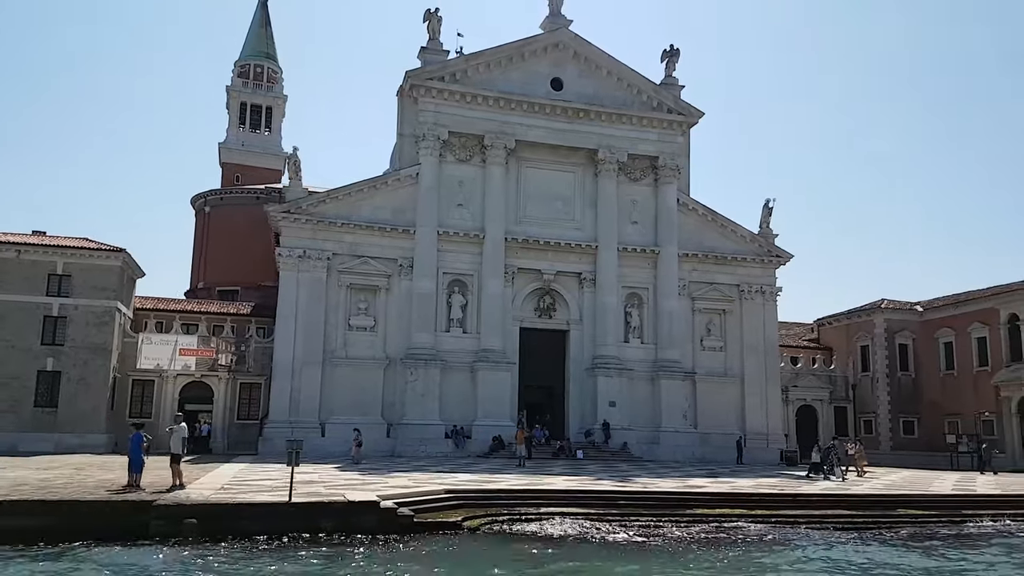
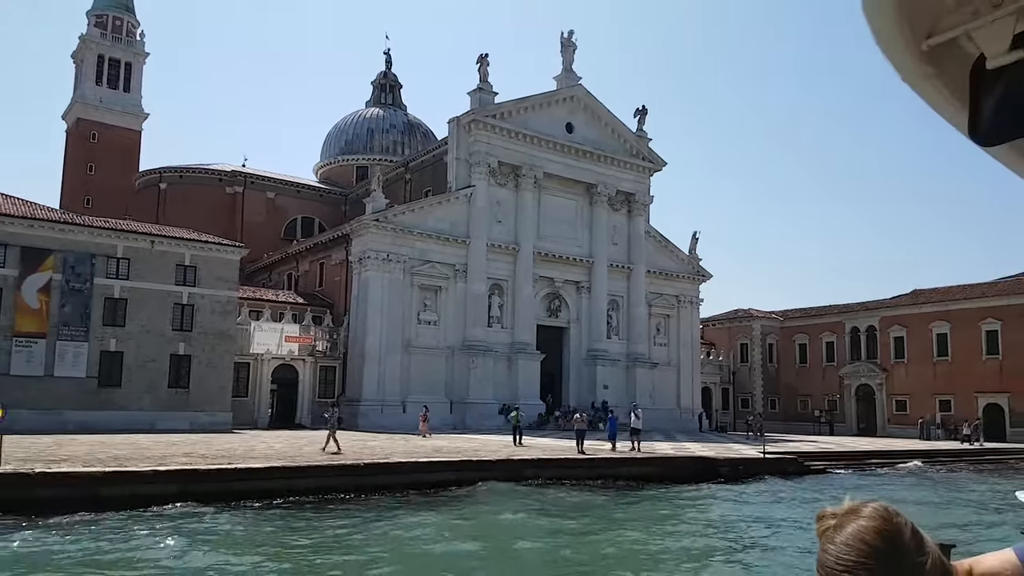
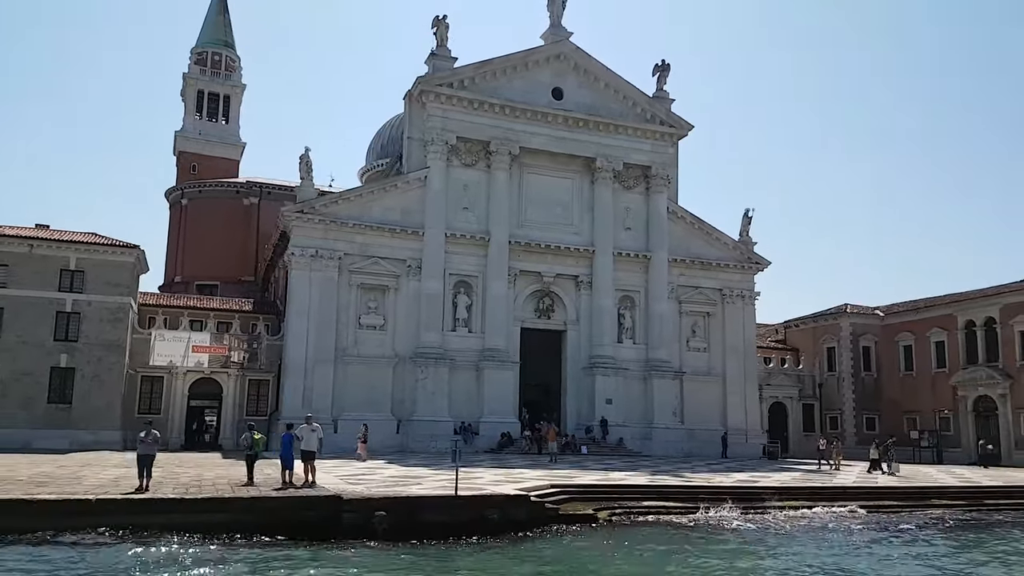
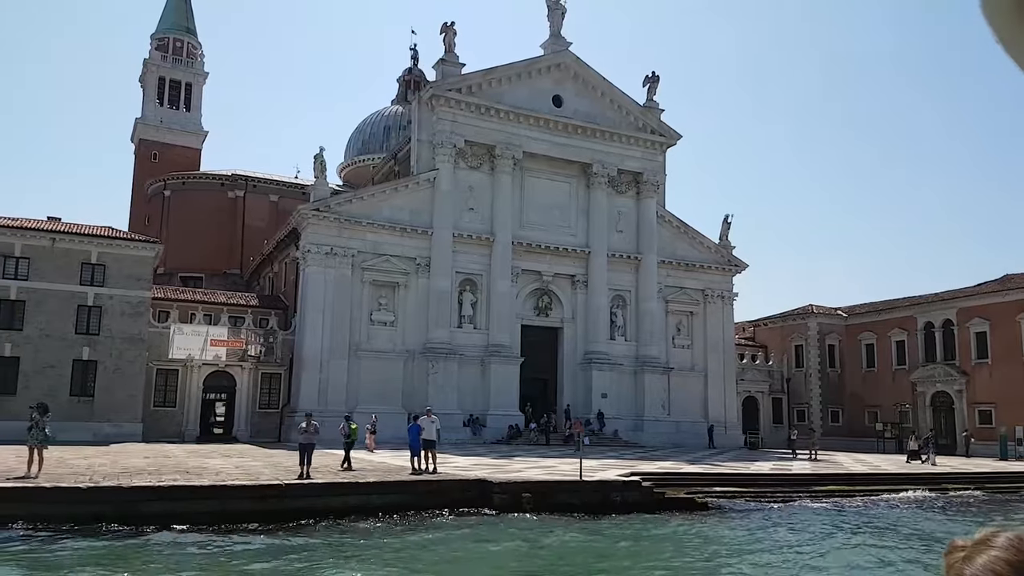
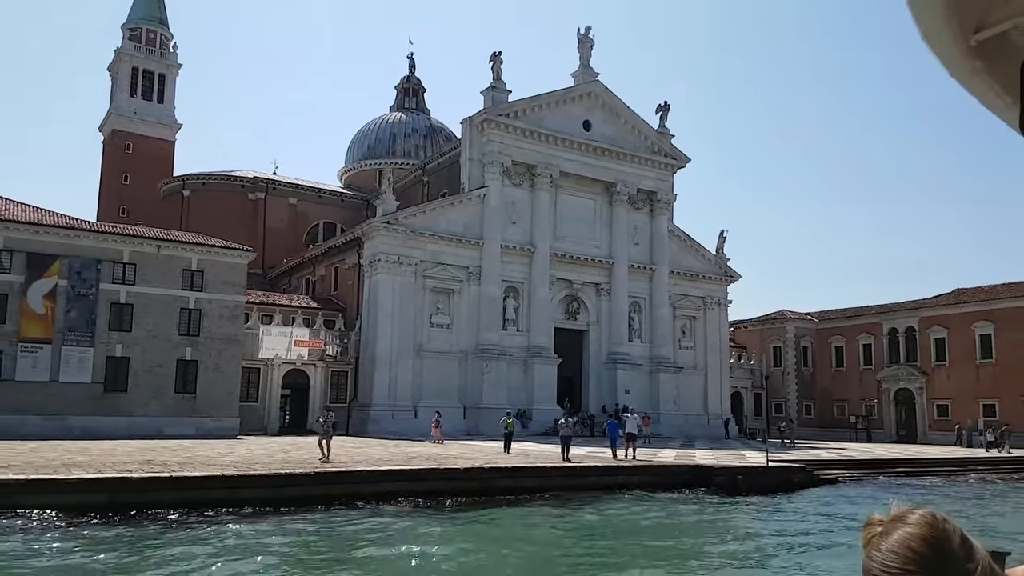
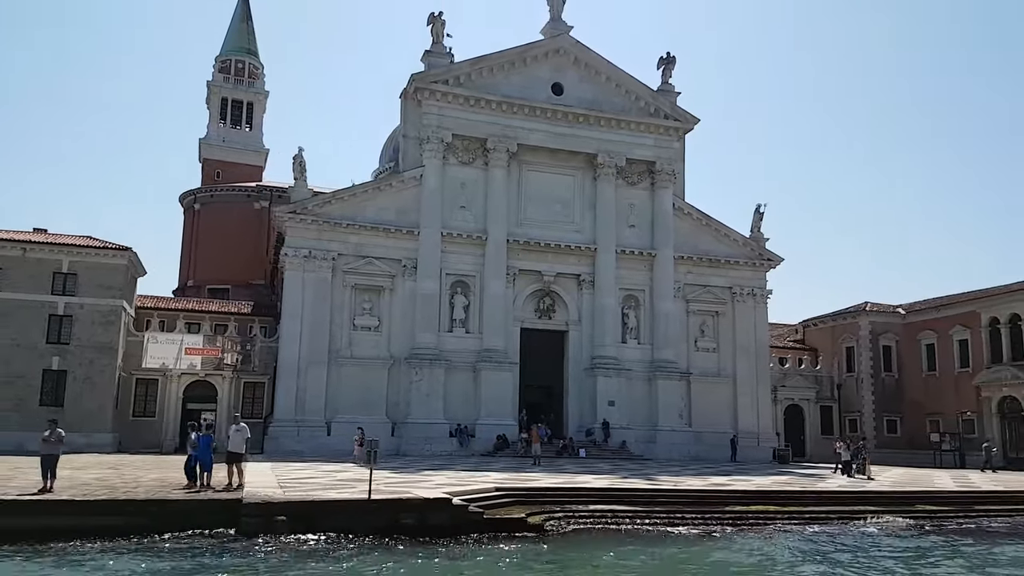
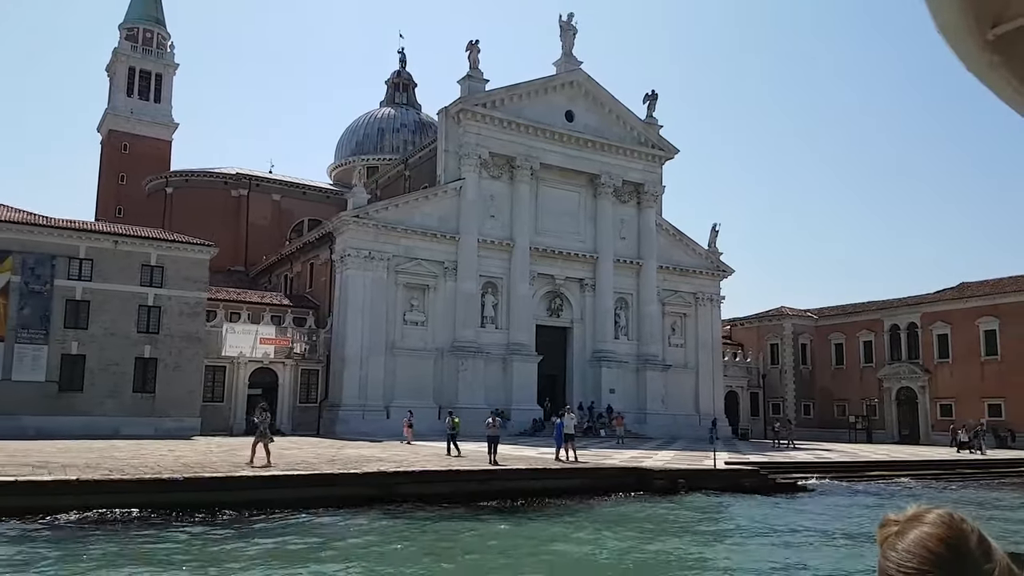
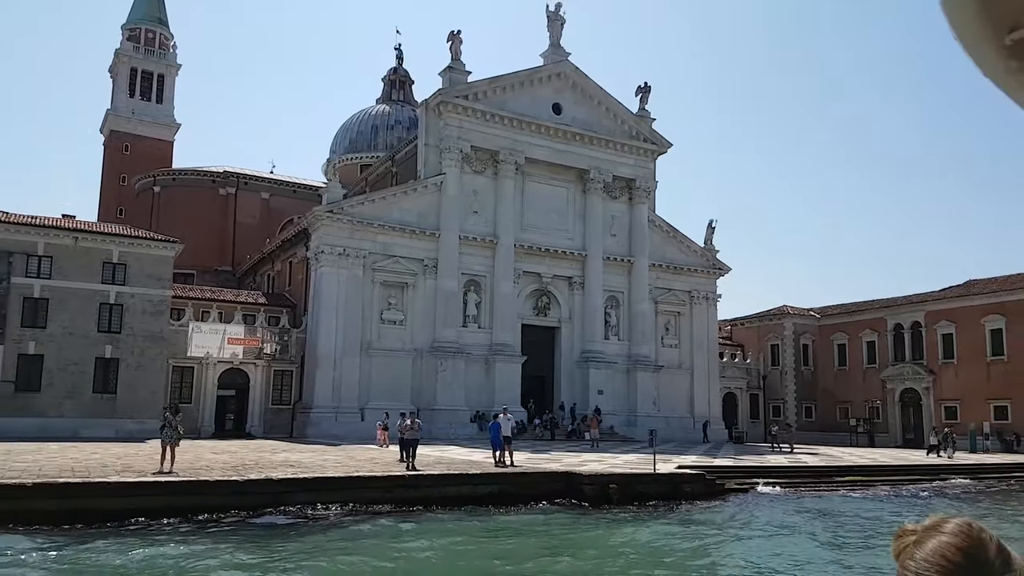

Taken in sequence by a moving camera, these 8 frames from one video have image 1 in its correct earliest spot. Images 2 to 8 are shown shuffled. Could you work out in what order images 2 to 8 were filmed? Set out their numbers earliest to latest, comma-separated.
6, 3, 4, 8, 7, 5, 2
